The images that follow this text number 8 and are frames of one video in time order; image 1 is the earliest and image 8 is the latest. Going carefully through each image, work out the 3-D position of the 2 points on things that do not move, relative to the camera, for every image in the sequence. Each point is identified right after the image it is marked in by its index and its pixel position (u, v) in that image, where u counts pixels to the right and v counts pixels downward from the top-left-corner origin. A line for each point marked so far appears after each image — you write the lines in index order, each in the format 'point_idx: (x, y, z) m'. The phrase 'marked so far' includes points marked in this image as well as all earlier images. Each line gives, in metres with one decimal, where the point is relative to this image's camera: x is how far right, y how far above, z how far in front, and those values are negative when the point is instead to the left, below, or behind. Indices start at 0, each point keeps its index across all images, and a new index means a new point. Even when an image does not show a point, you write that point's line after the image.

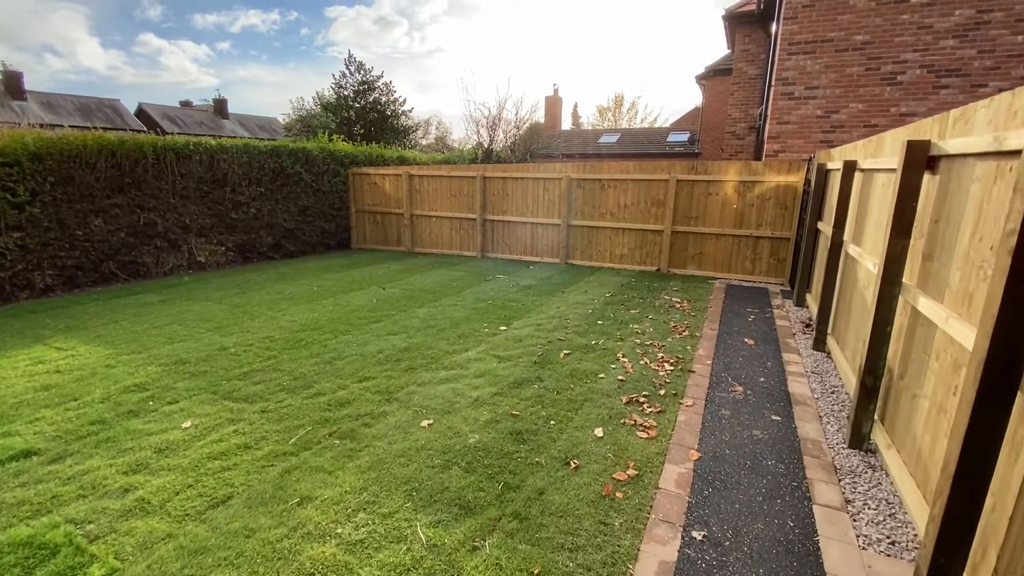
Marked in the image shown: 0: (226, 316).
0: (-3.4, -0.3, +5.7) m
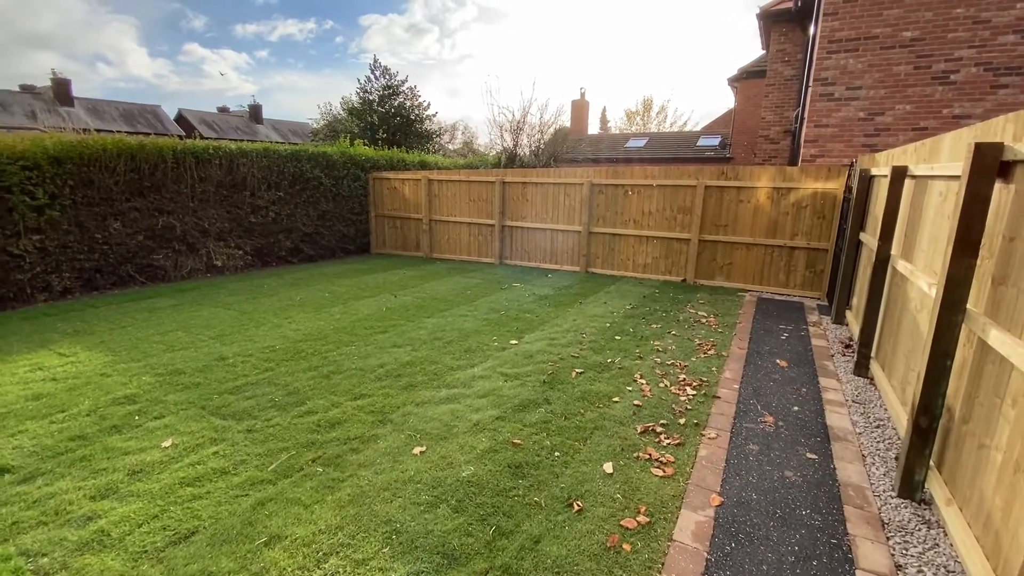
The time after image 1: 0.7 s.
0: (-3.3, -0.4, +5.6) m
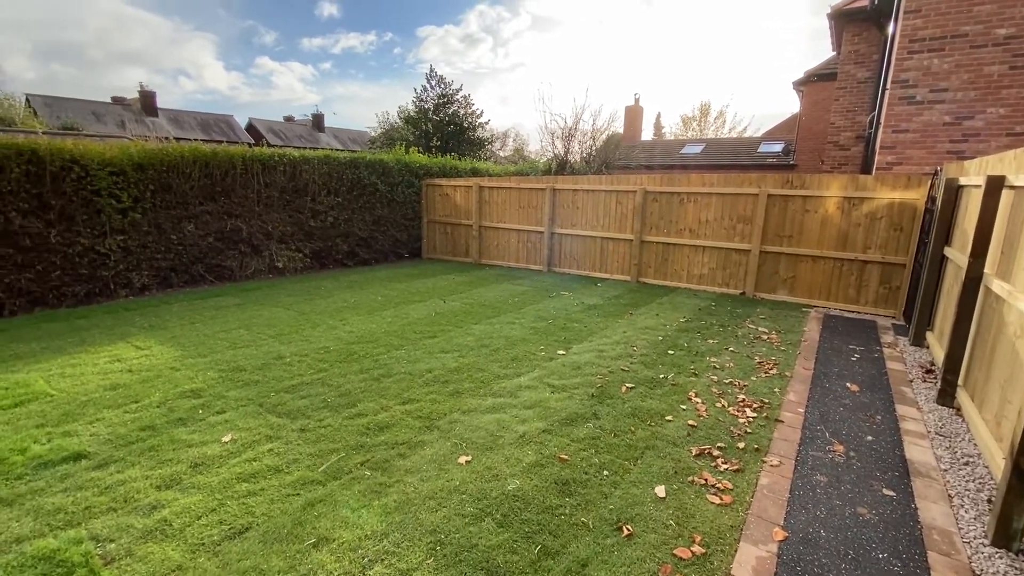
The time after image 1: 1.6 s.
0: (-2.7, -0.4, +5.9) m
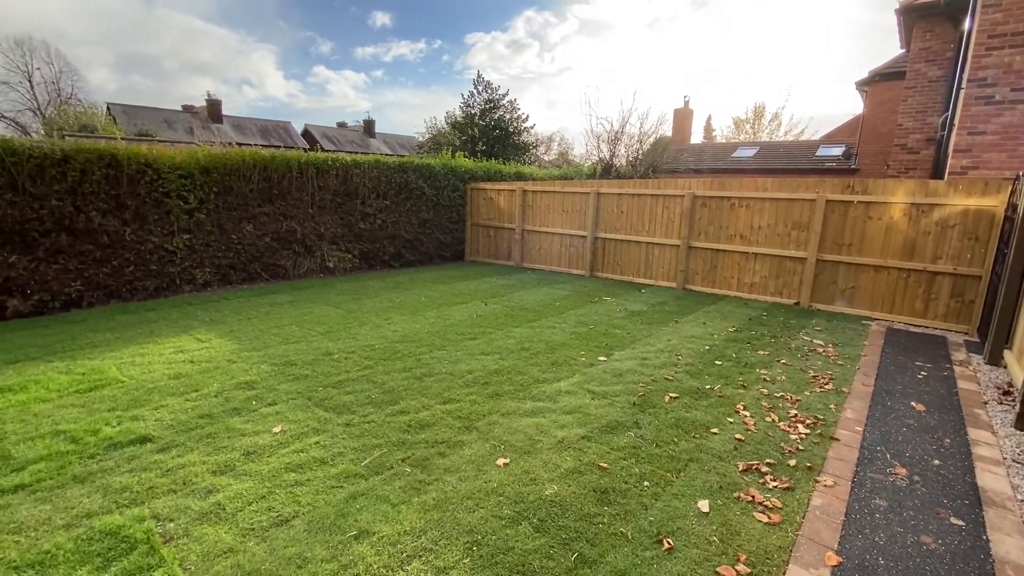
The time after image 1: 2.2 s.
0: (-2.2, -0.4, +6.1) m
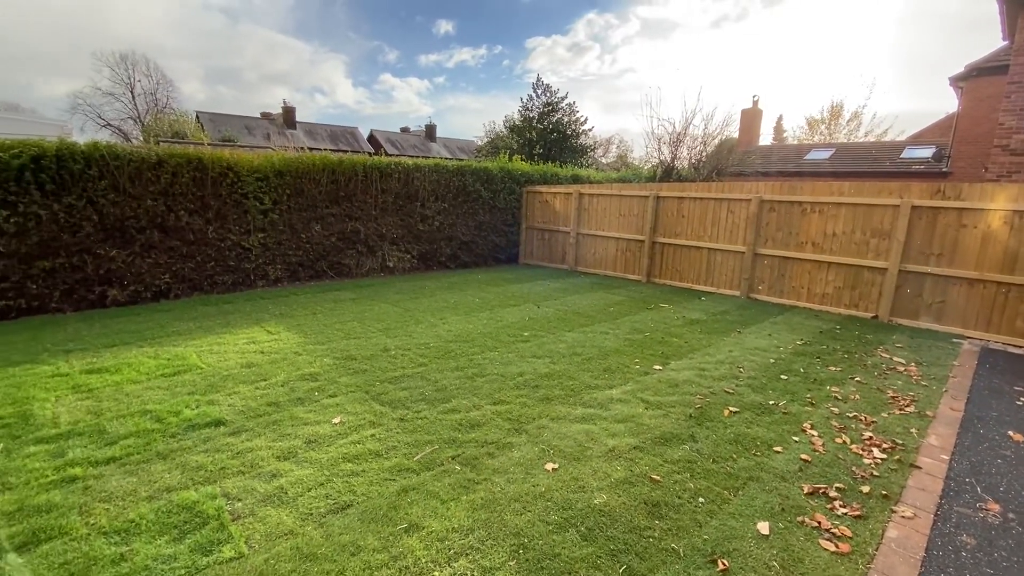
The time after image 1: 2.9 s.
0: (-1.5, -0.4, +6.3) m
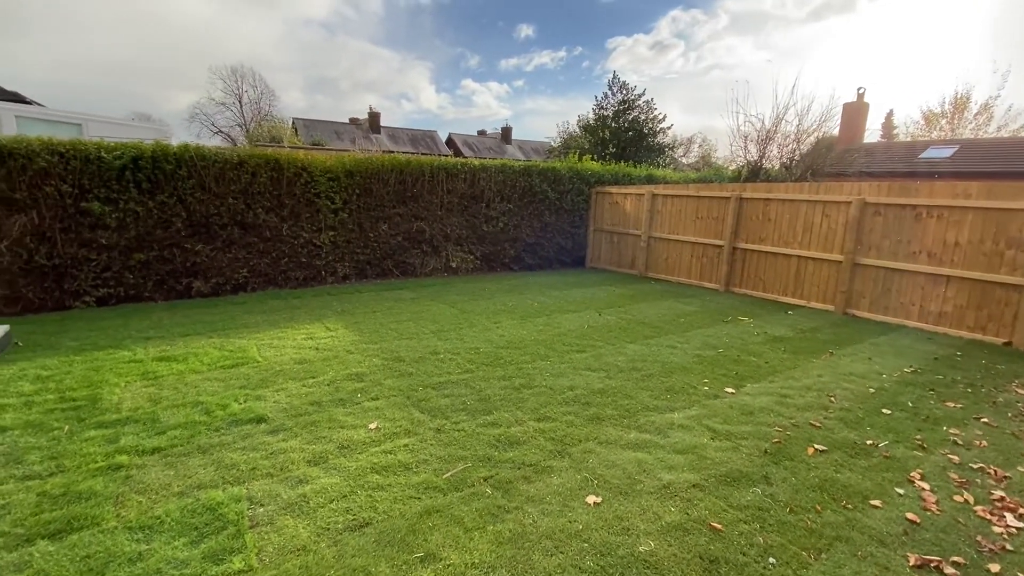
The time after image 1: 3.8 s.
0: (-0.8, -0.4, +6.1) m
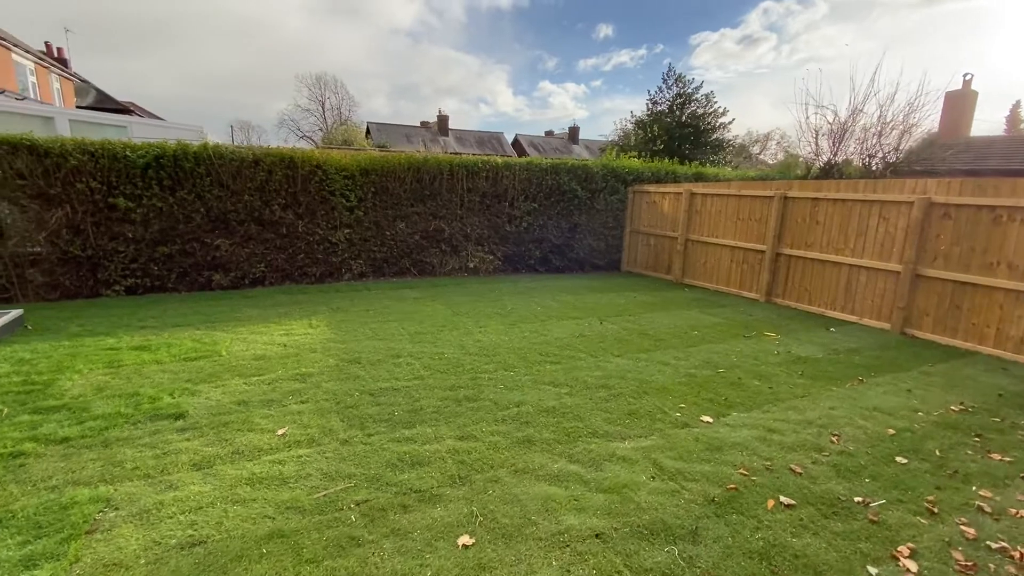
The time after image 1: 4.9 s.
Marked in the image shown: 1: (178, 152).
0: (-0.9, -0.4, +5.9) m
1: (-4.8, +2.0, +6.9) m
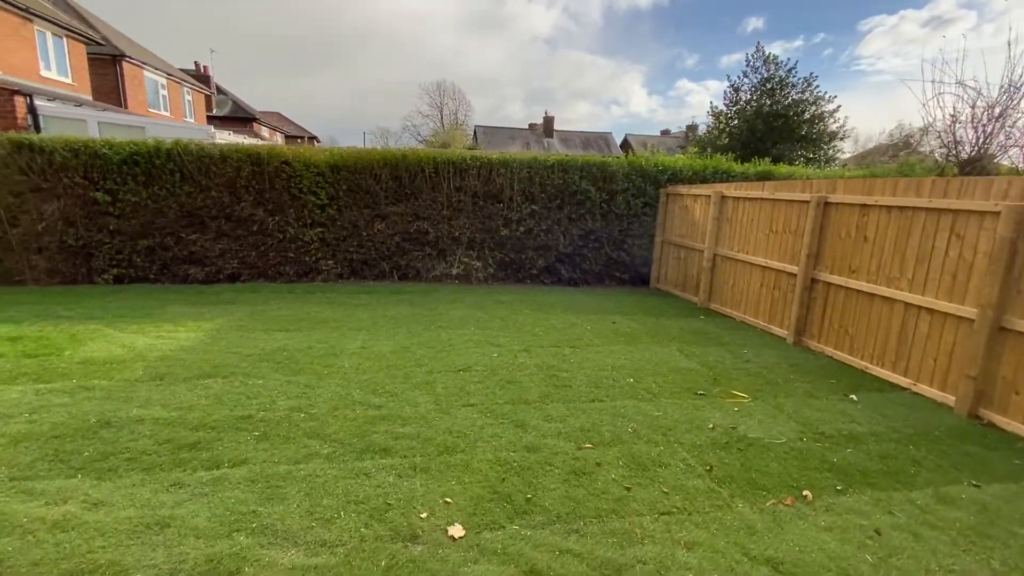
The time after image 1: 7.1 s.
0: (-2.0, -0.5, +5.2) m
1: (-5.3, +2.1, +7.1) m
